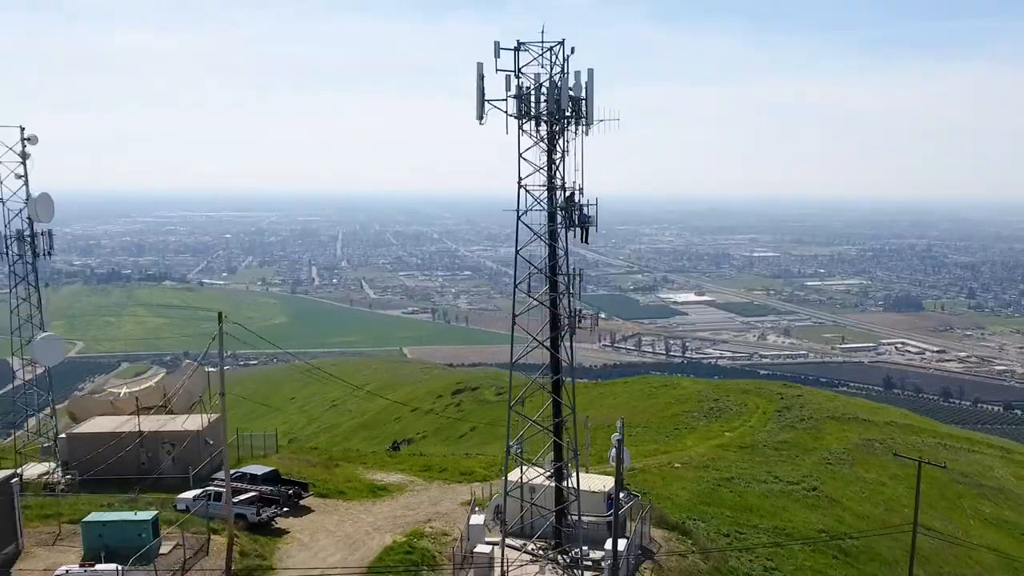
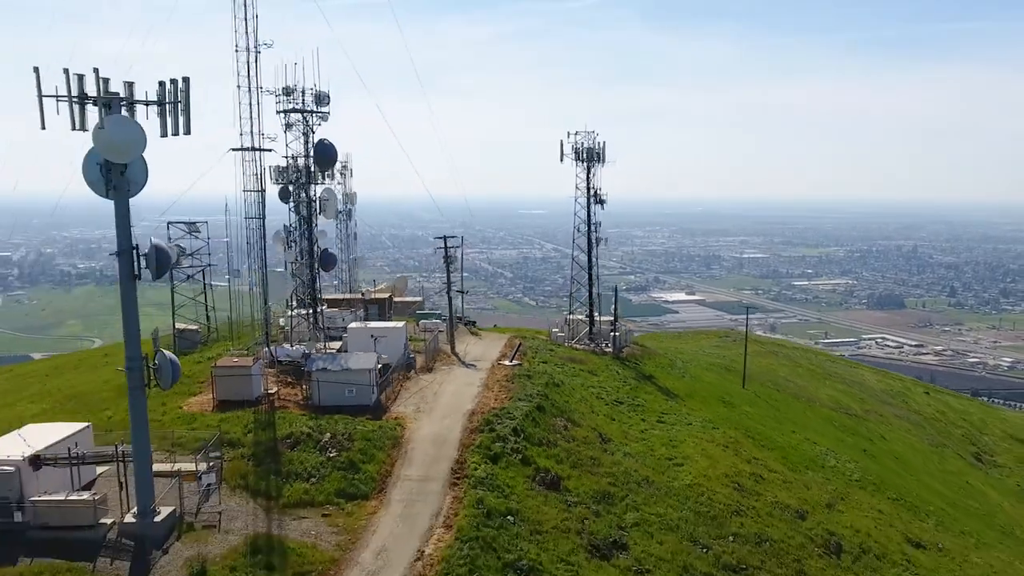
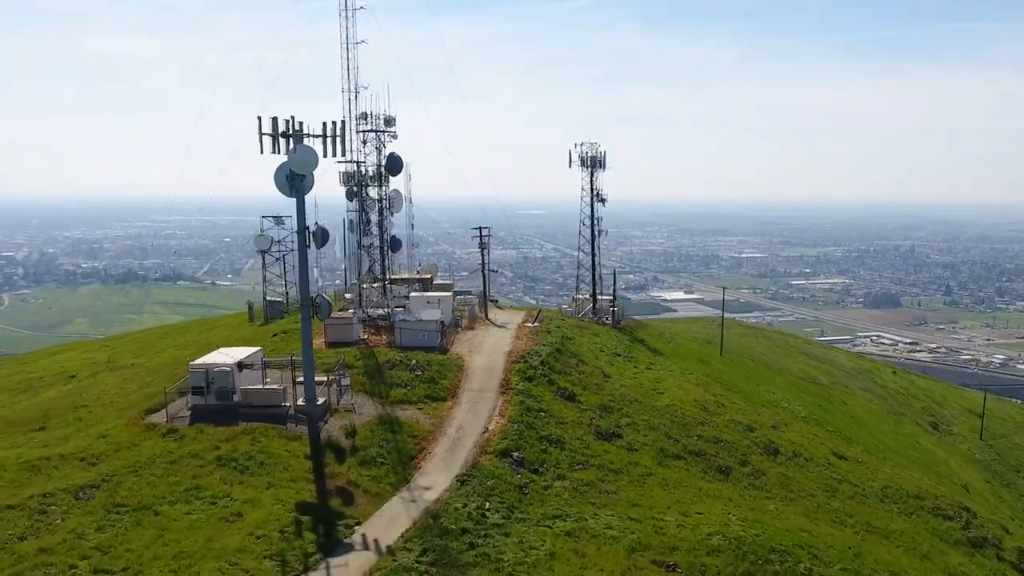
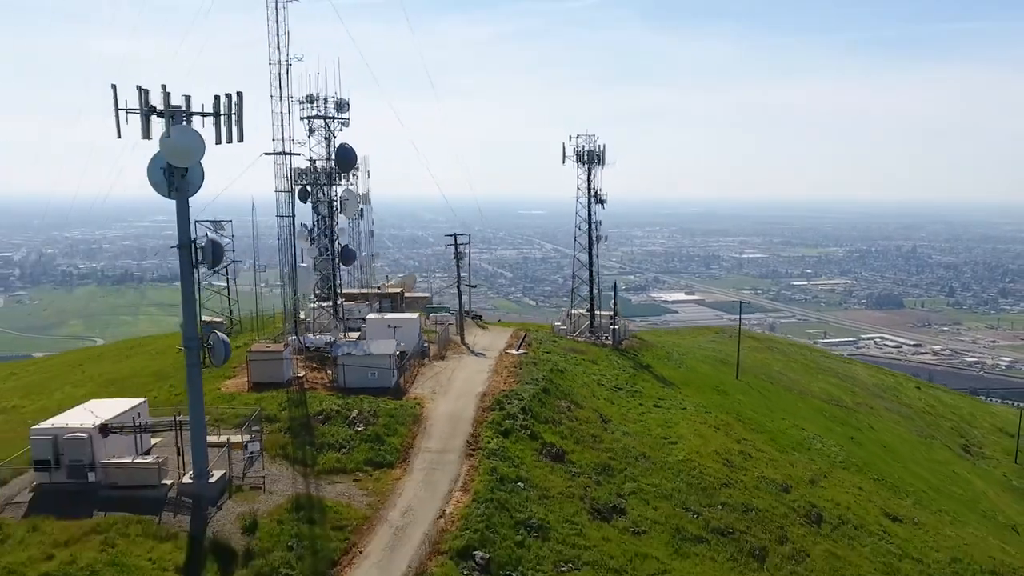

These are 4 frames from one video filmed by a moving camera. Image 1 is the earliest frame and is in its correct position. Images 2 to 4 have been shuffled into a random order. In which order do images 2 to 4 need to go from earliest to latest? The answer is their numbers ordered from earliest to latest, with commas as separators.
2, 4, 3
